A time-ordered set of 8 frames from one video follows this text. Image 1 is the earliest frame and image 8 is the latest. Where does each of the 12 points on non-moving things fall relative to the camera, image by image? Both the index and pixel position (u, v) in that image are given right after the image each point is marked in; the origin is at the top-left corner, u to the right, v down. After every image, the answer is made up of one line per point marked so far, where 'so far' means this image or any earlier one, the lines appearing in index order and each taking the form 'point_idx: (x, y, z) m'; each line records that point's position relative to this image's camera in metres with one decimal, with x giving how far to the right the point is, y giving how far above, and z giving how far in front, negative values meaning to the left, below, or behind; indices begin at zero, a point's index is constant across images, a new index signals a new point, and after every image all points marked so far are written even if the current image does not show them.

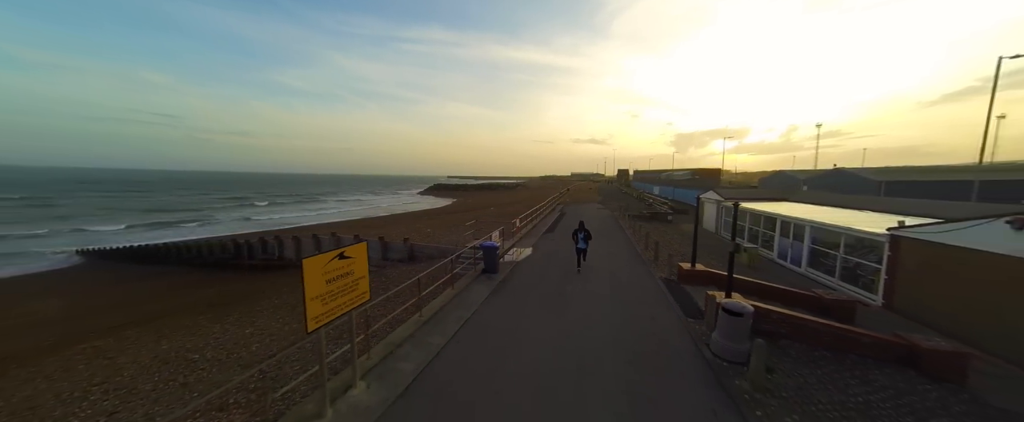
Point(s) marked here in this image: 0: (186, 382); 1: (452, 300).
0: (-4.0, -2.1, +3.9) m
1: (-0.7, -1.2, +4.1) m
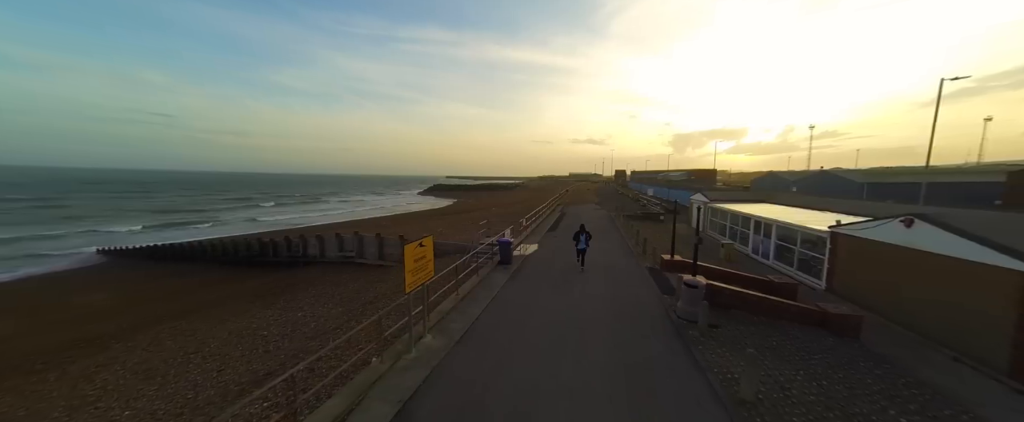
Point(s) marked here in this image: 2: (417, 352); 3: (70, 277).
0: (-3.7, -2.1, +4.9) m
1: (-0.5, -1.2, +5.1) m
2: (-0.9, -1.4, +3.1) m
3: (-20.9, -3.1, +14.3) m
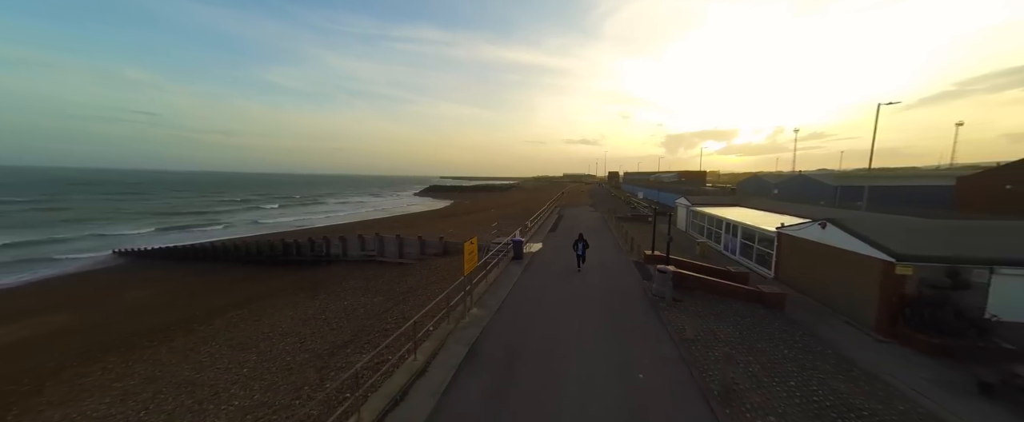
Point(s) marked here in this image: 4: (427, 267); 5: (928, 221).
0: (-3.4, -2.2, +6.1) m
1: (-0.2, -1.3, +6.3) m
2: (-0.6, -1.5, +4.4) m
3: (-20.8, -3.3, +15.2) m
4: (-2.5, -1.7, +9.4) m
5: (+7.6, -0.3, +5.5) m
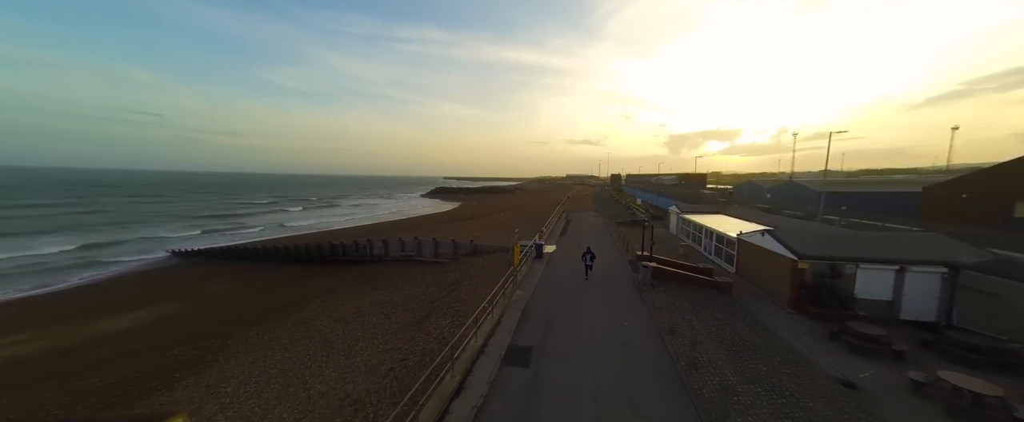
0: (-2.7, -2.5, +8.2) m
1: (+0.5, -1.7, +8.5) m
2: (+0.1, -1.8, +6.5) m
3: (-20.0, -3.6, +17.5) m
4: (-1.8, -2.0, +11.6) m
5: (+8.3, -0.6, +7.6) m
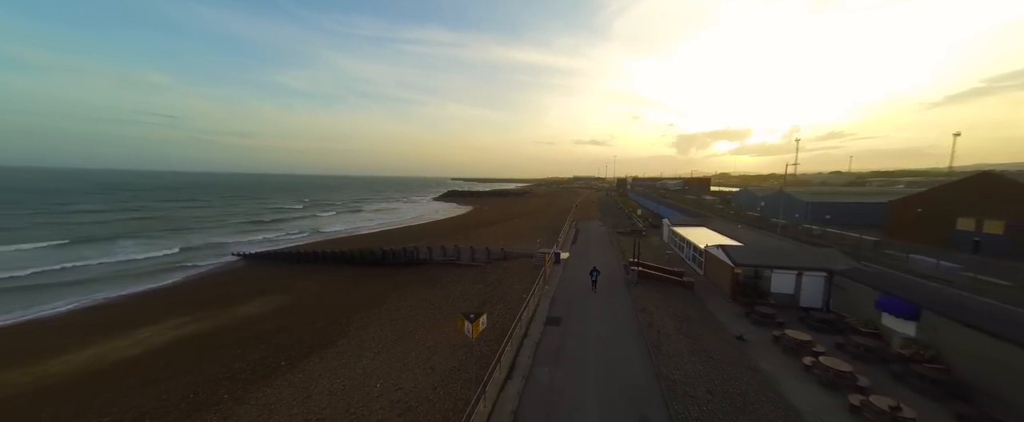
0: (-1.7, -3.2, +11.5) m
1: (+1.5, -2.4, +11.7) m
2: (+1.1, -2.5, +9.7) m
3: (-18.8, -4.3, +21.1) m
4: (-0.7, -2.7, +14.8) m
5: (+9.3, -1.3, +10.6) m
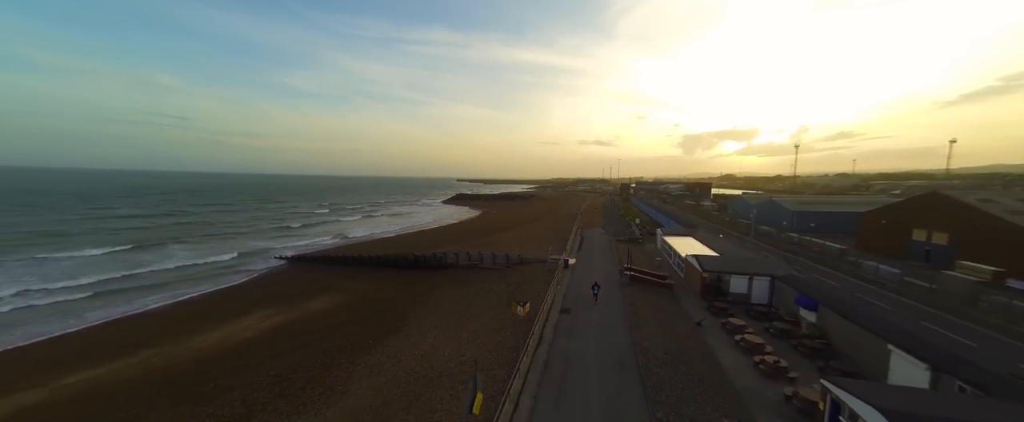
0: (-0.8, -4.0, +14.6) m
1: (+2.4, -3.1, +14.7) m
2: (+2.0, -3.3, +12.7) m
3: (-17.8, -5.0, +24.4) m
4: (+0.3, -3.5, +17.9) m
5: (+10.2, -2.1, +13.5) m
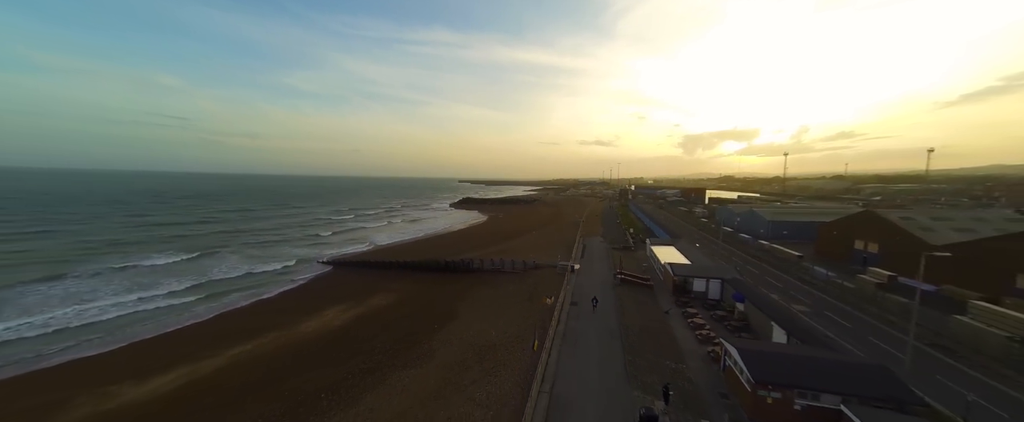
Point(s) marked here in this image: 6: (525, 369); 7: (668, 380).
0: (+0.4, -5.2, +19.1) m
1: (+3.7, -4.3, +19.2) m
2: (+3.2, -4.5, +17.3) m
3: (-16.5, -6.2, +29.0) m
4: (+1.5, -4.6, +22.4) m
5: (+11.4, -3.2, +18.0) m
6: (+0.5, -5.5, +10.6) m
7: (+4.9, -5.3, +9.5) m
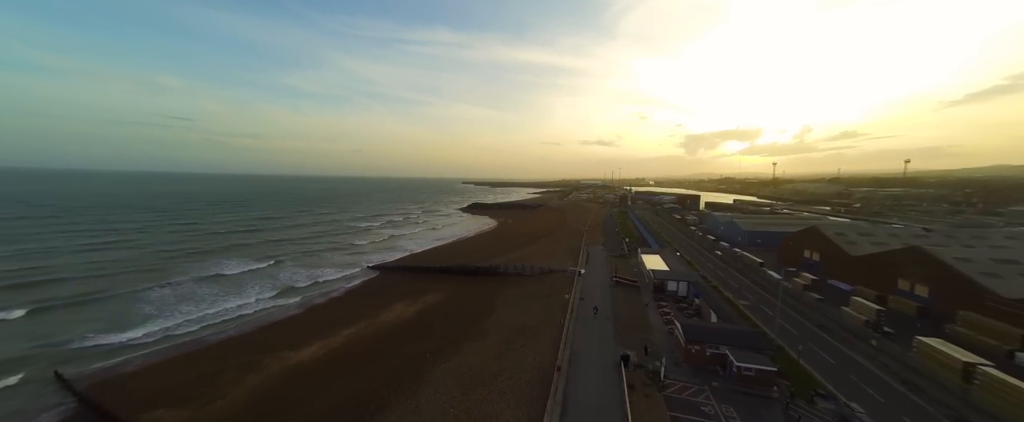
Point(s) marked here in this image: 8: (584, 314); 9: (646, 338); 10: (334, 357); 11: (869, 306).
0: (+2.3, -6.8, +25.4) m
1: (+5.6, -5.9, +25.5) m
2: (+5.1, -6.1, +23.5) m
3: (-14.5, -7.9, +35.4) m
4: (+3.4, -6.3, +28.7) m
5: (+13.3, -4.9, +24.2) m
6: (+2.3, -7.2, +16.9) m
7: (+6.7, -6.9, +15.8) m
8: (+4.5, -6.6, +19.0) m
9: (+7.3, -6.9, +16.4) m
10: (-10.9, -8.8, +18.3) m
11: (+21.5, -5.7, +18.3) m
